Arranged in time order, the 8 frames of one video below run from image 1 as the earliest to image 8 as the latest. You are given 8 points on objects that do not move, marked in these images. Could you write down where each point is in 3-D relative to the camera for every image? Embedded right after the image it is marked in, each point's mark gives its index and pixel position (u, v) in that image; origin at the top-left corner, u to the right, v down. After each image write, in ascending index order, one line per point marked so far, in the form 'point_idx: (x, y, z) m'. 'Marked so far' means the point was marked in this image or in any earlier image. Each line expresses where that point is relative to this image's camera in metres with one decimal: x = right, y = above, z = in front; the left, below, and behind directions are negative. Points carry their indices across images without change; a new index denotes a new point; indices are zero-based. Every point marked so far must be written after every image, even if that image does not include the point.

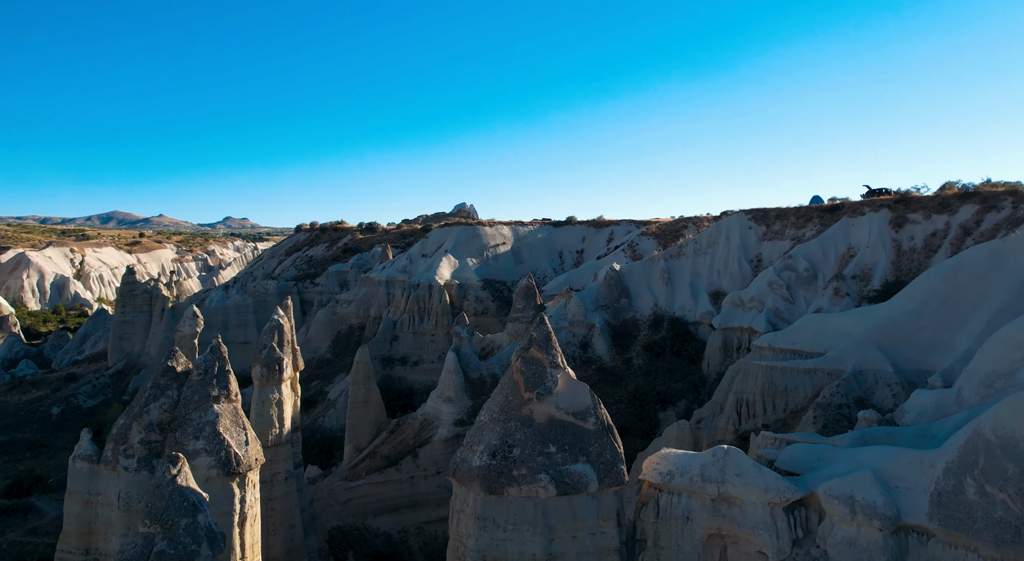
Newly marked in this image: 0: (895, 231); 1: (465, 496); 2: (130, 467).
0: (+10.6, +1.4, +19.1) m
1: (-0.6, -2.7, +8.8) m
2: (-4.9, -2.4, +8.9) m
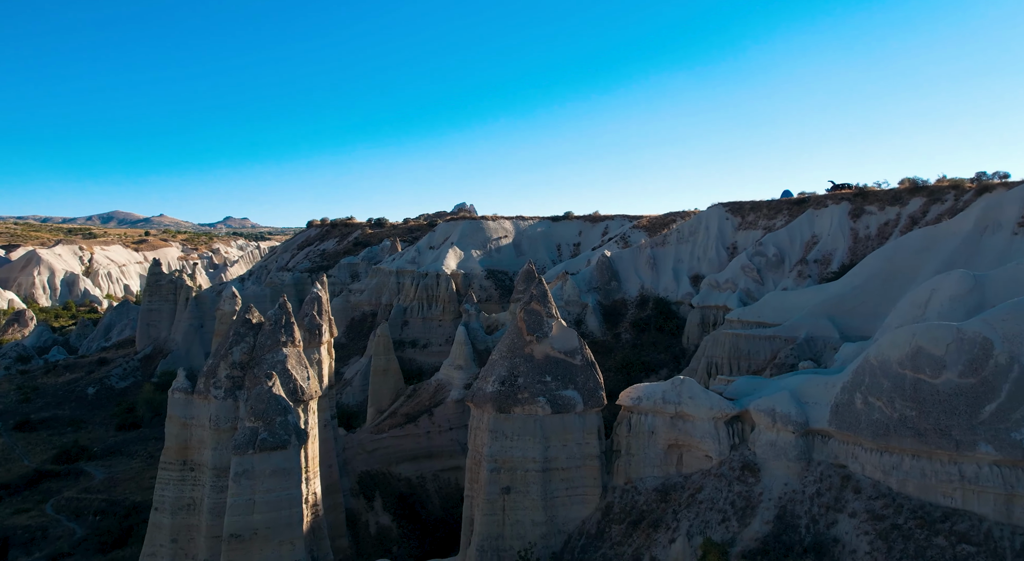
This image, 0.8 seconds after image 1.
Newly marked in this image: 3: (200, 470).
0: (+10.6, +1.9, +21.6) m
1: (-0.5, -2.2, +11.4) m
2: (-4.8, -1.9, +11.5) m
3: (-5.2, -3.2, +11.7) m
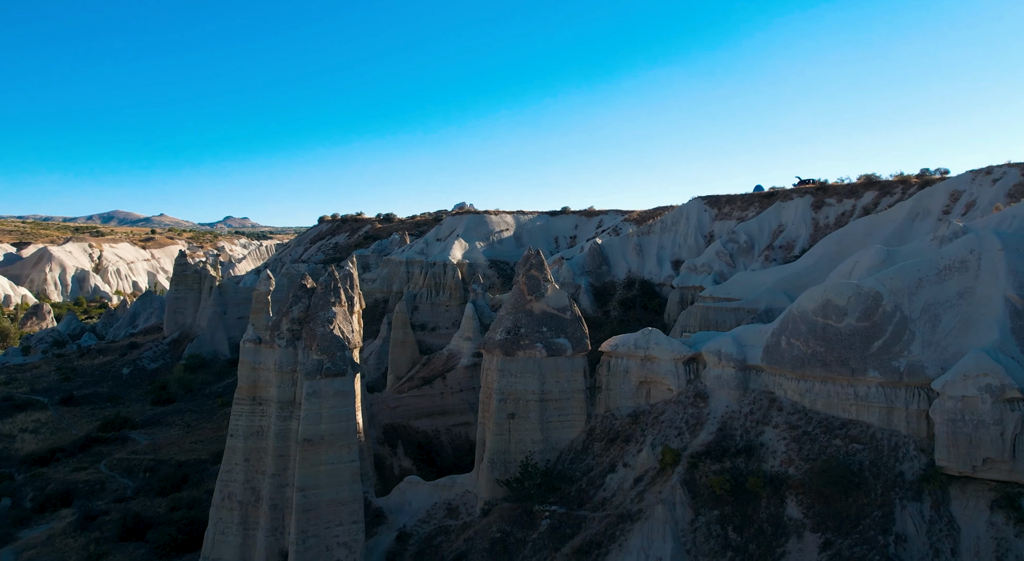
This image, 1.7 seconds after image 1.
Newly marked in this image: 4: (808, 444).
0: (+10.7, +2.4, +24.6) m
1: (-0.4, -1.6, +14.4) m
2: (-4.8, -1.3, +14.5) m
3: (-5.2, -2.6, +14.7) m
4: (+5.1, -2.8, +12.0) m
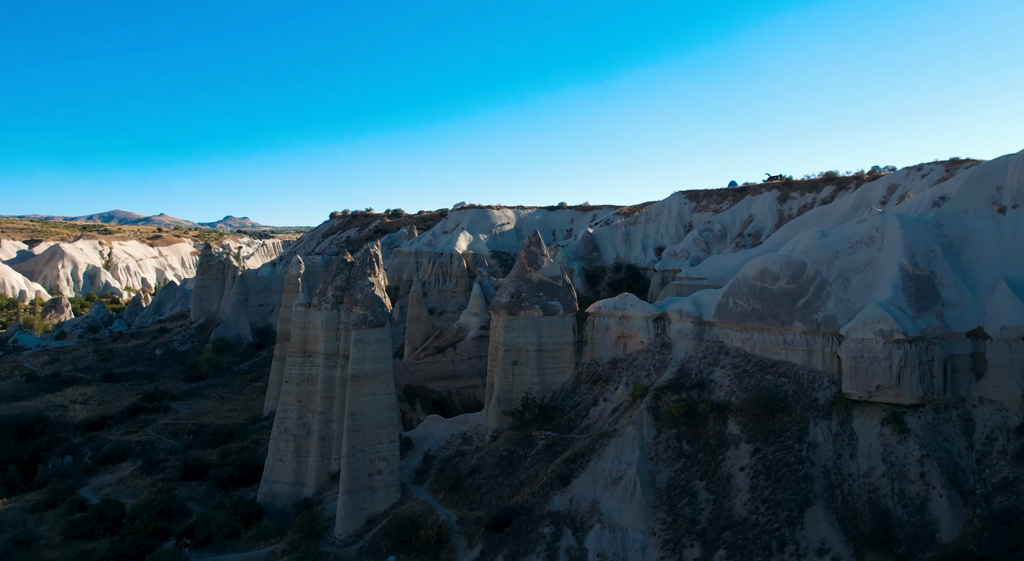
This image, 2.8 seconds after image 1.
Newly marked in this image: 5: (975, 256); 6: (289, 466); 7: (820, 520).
0: (+10.8, +3.1, +28.0) m
1: (-0.3, -1.0, +17.8) m
2: (-4.7, -0.6, +17.8) m
3: (-5.1, -1.9, +18.1) m
4: (+5.2, -2.2, +15.4) m
5: (+10.6, +0.5, +15.9) m
6: (-5.7, -4.7, +17.9) m
7: (+5.7, -4.5, +13.0) m
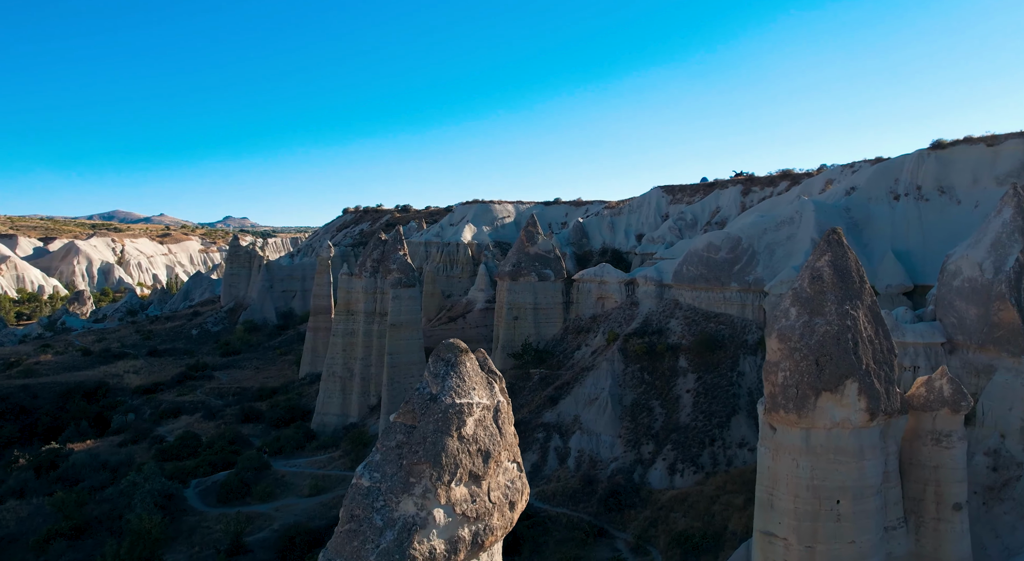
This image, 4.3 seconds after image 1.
0: (+10.8, +3.9, +32.7) m
1: (-0.3, -0.1, +22.4) m
2: (-4.6, +0.2, +22.5) m
3: (-5.0, -1.1, +22.8) m
4: (+5.2, -1.3, +20.1) m
5: (+10.7, +1.4, +20.6) m
6: (-5.6, -3.9, +22.5) m
7: (+5.8, -3.6, +17.7) m
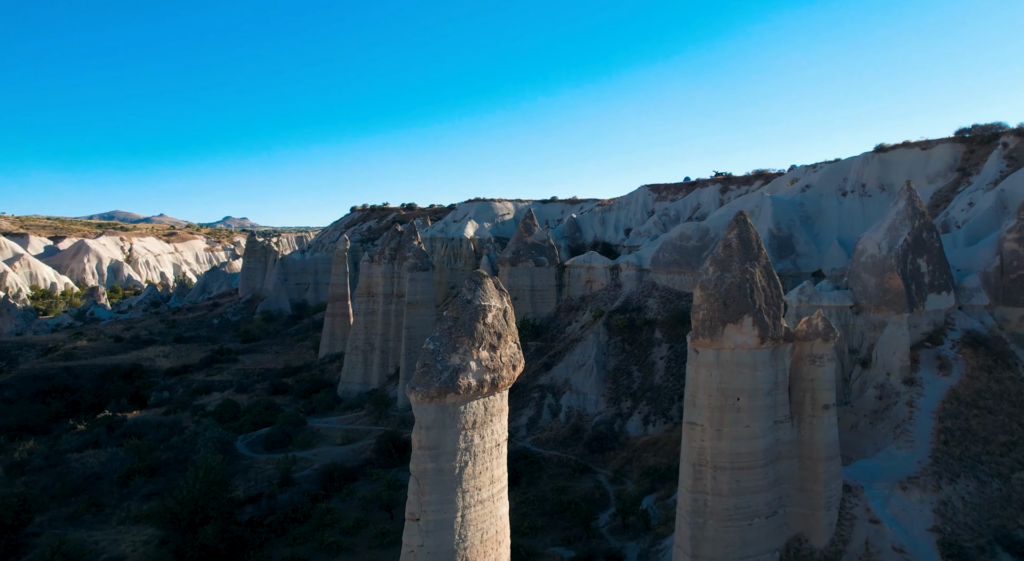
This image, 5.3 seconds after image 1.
0: (+10.8, +4.4, +36.1) m
1: (-0.3, +0.4, +25.8) m
2: (-4.6, +0.7, +25.8) m
3: (-5.0, -0.6, +26.1) m
4: (+5.2, -0.8, +23.5) m
5: (+10.7, +1.9, +24.0) m
6: (-5.6, -3.3, +25.9) m
7: (+5.8, -3.1, +21.0) m
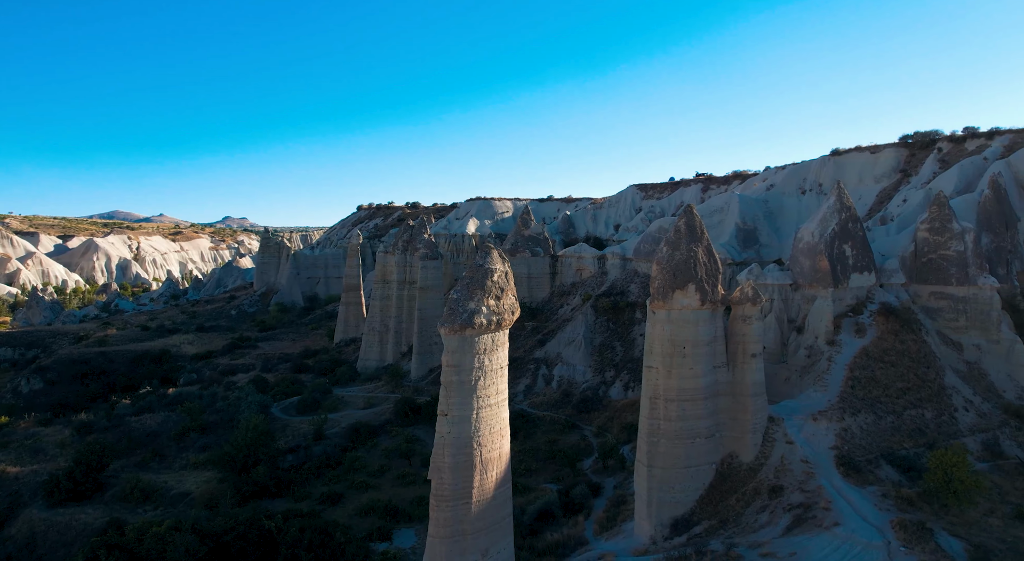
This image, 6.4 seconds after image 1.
0: (+10.7, +4.9, +39.5) m
1: (-0.3, +0.9, +29.1) m
2: (-4.7, +1.2, +29.2) m
3: (-5.1, -0.1, +29.4) m
4: (+5.2, -0.3, +26.8) m
5: (+10.6, +2.4, +27.3) m
6: (-5.7, -2.9, +29.2) m
7: (+5.8, -2.6, +24.4) m
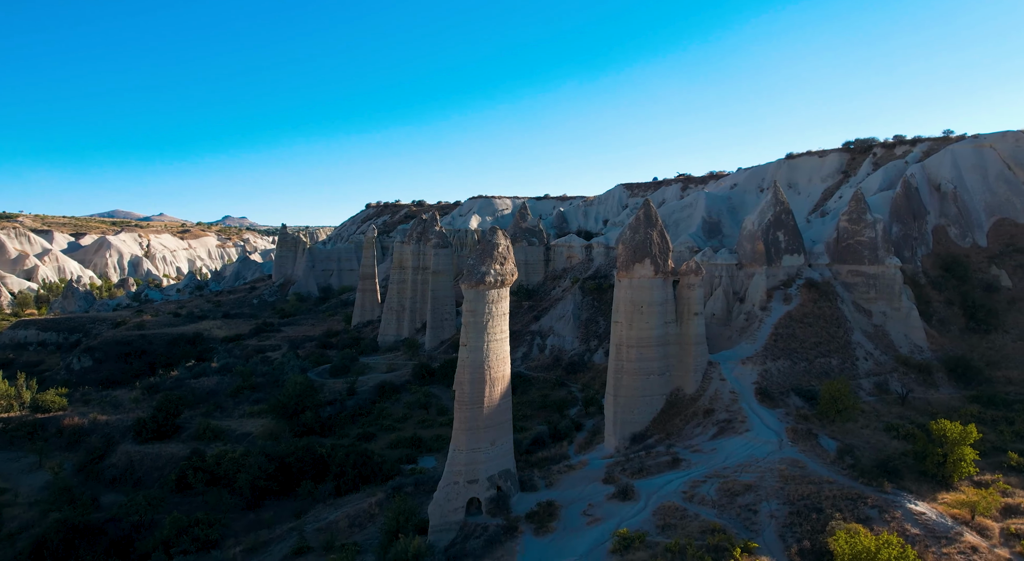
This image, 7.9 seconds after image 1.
0: (+10.7, +5.6, +44.0) m
1: (-0.4, +1.5, +33.7) m
2: (-4.7, +1.9, +33.7) m
3: (-5.1, +0.6, +34.0) m
4: (+5.2, +0.4, +31.4) m
5: (+10.6, +3.1, +31.9) m
6: (-5.7, -2.2, +33.8) m
7: (+5.8, -2.0, +29.0) m
